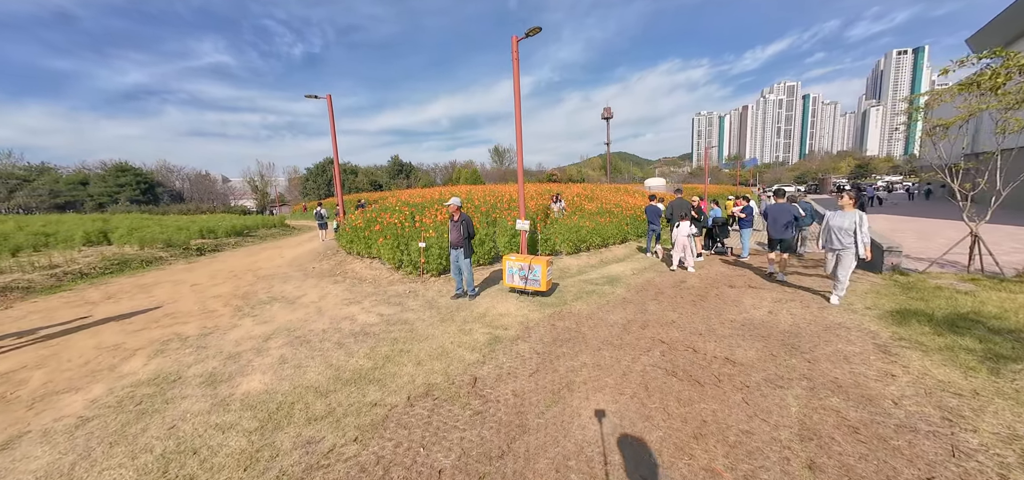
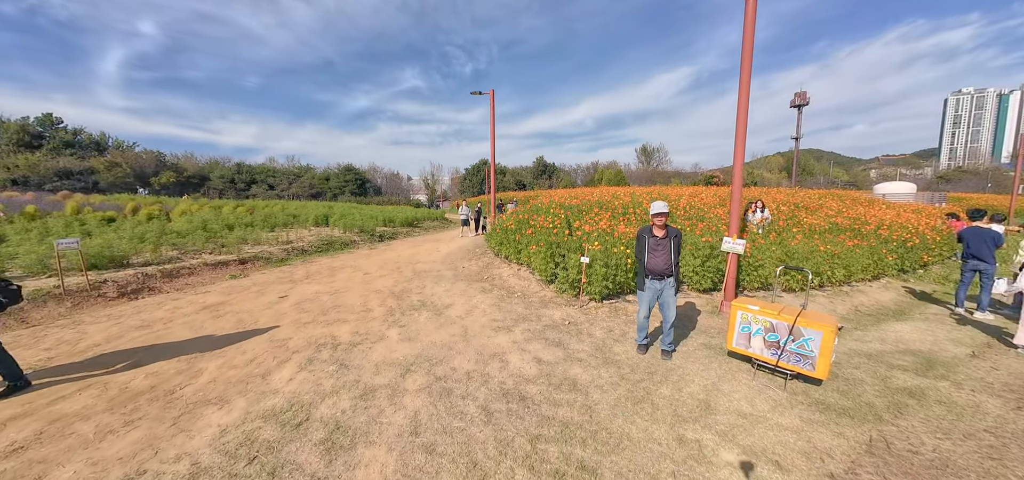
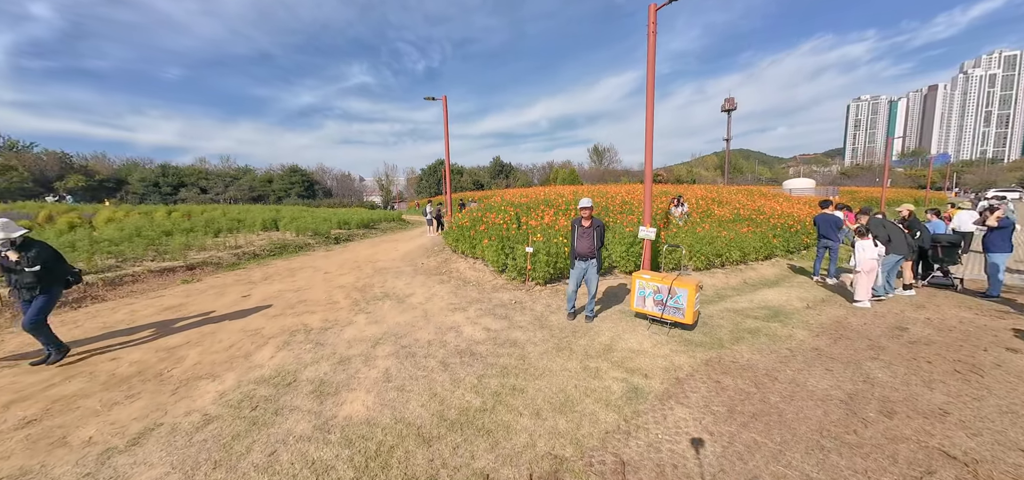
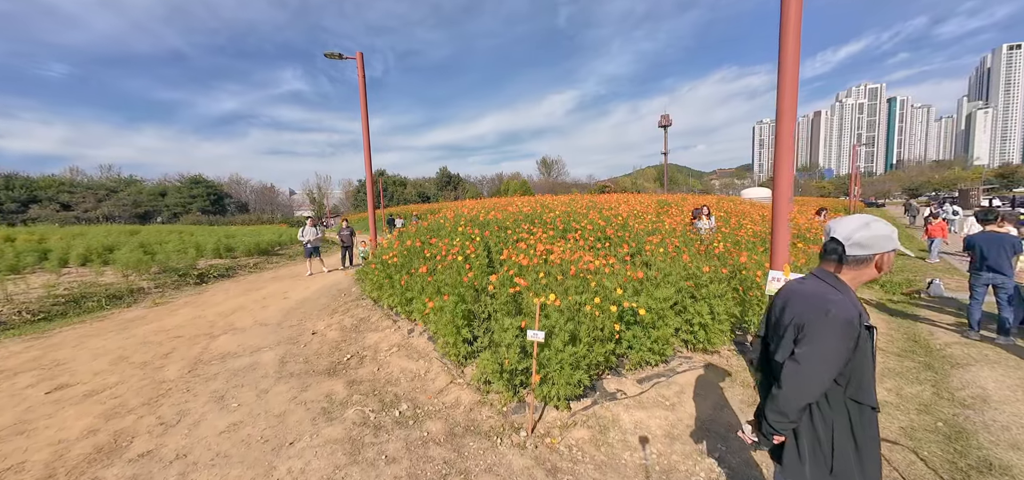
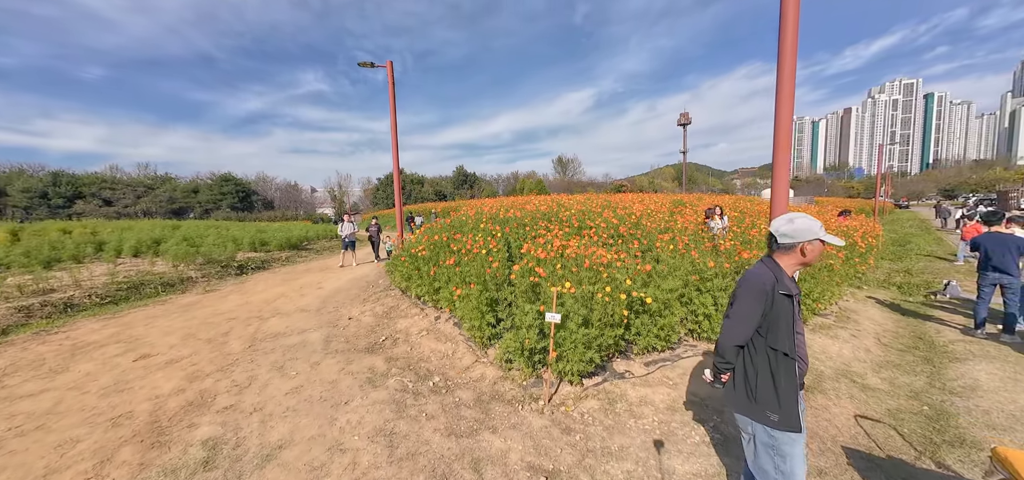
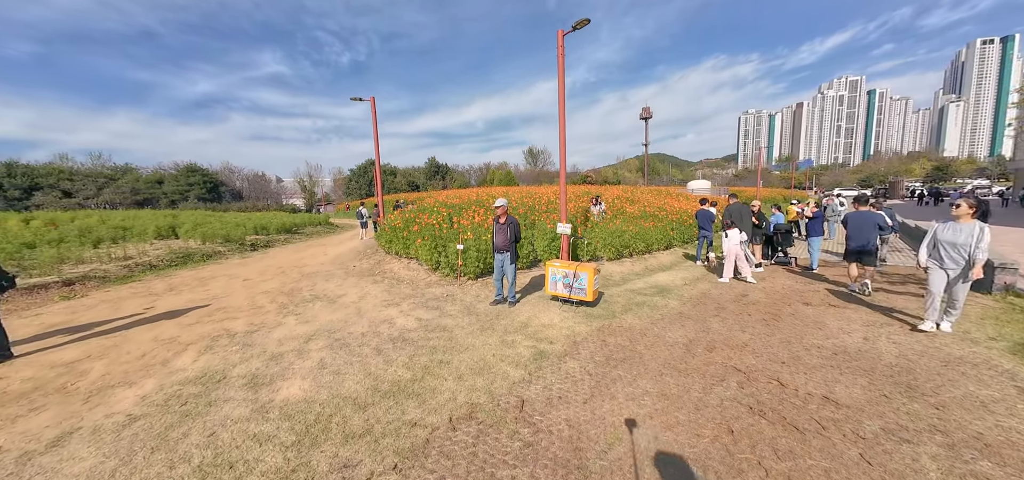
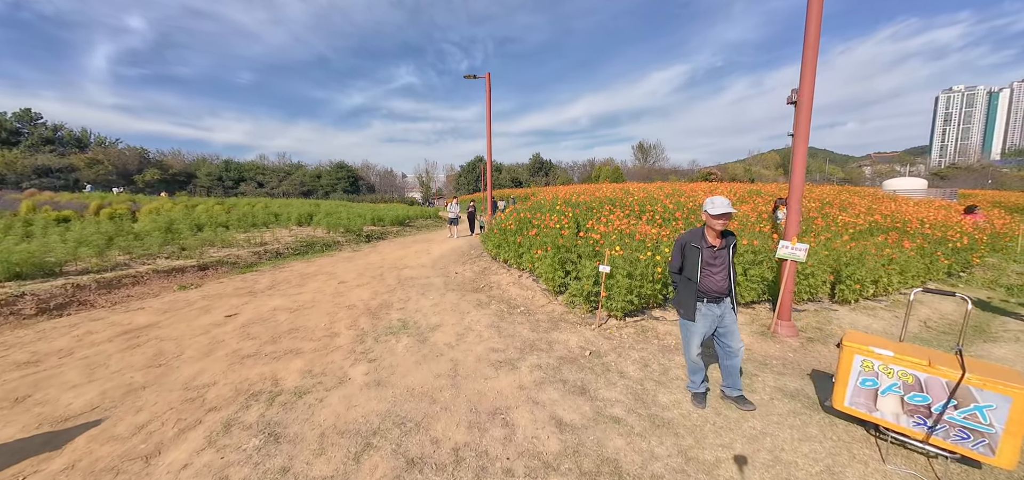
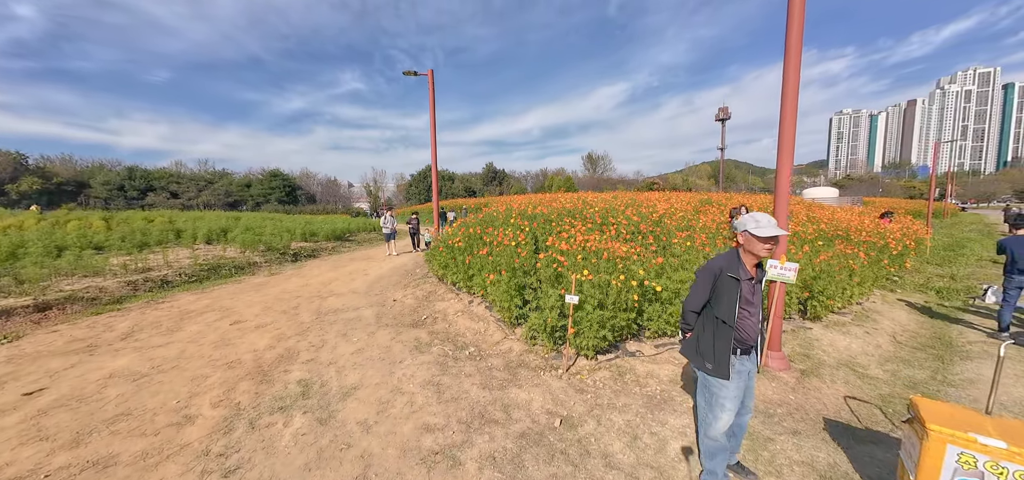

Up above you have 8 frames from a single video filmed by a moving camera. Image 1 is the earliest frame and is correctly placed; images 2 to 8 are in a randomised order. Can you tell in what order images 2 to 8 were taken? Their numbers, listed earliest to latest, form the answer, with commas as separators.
6, 3, 2, 7, 8, 5, 4
